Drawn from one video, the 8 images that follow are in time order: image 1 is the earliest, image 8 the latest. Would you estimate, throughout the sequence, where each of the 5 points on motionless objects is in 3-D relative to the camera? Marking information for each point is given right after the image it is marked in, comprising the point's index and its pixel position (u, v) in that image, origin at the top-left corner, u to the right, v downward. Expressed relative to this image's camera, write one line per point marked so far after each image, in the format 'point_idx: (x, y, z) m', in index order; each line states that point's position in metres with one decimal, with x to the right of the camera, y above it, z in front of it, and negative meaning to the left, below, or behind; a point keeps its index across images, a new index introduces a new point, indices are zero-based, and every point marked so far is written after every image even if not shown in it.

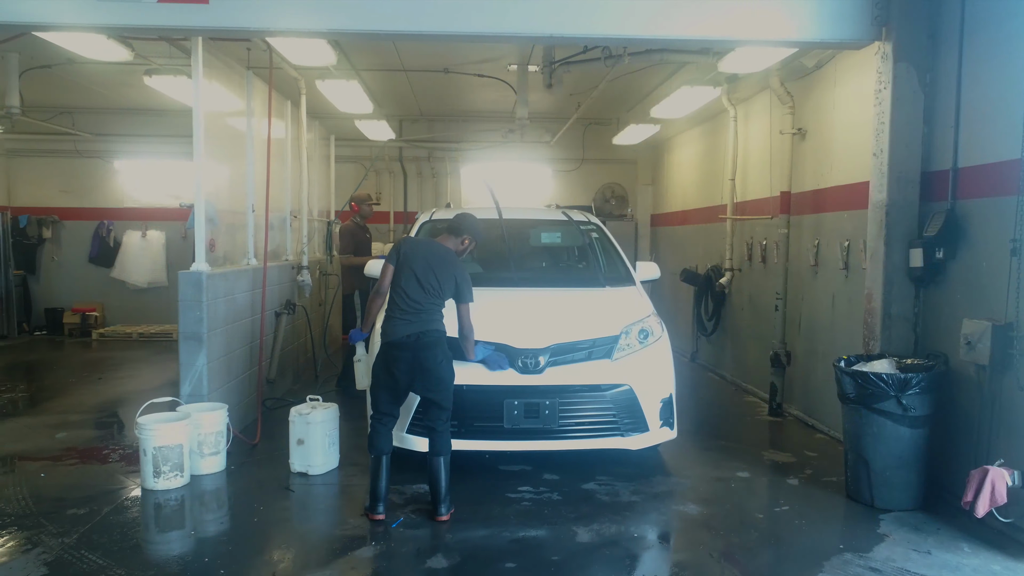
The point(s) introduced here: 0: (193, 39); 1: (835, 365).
0: (-1.8, +1.4, +4.5) m
1: (+1.7, -0.4, +3.9) m
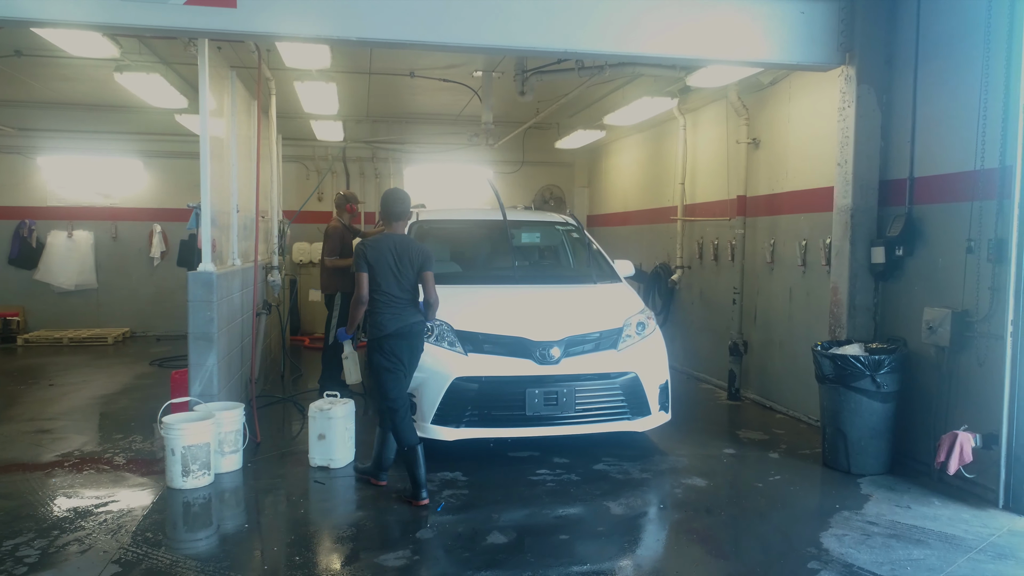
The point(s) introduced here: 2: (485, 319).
0: (-1.8, +1.4, +4.5) m
1: (+1.8, -0.3, +4.4) m
2: (-0.2, -0.2, +4.4) m
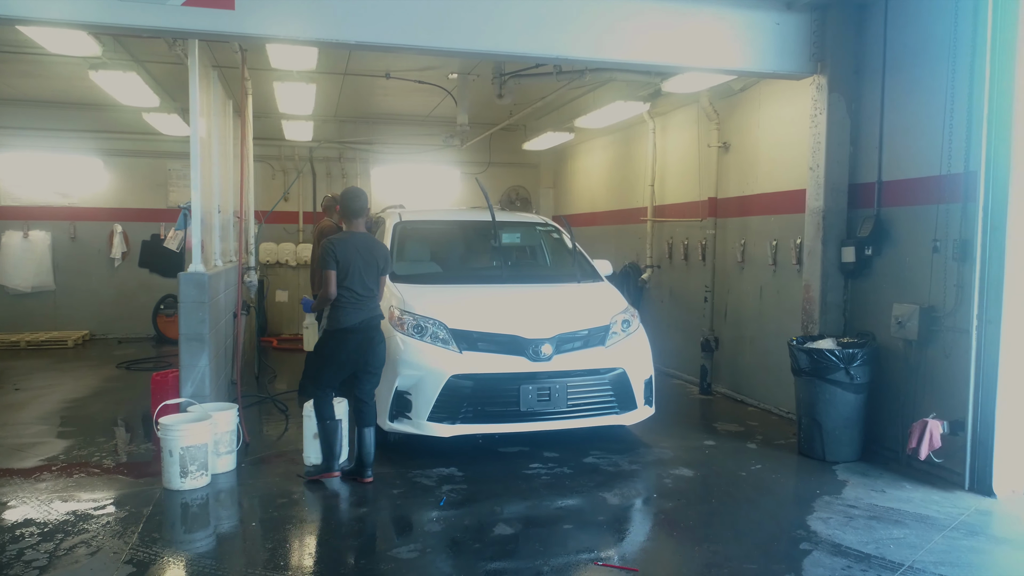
0: (-1.9, +1.4, +4.5) m
1: (+1.7, -0.3, +4.7) m
2: (-0.2, -0.2, +4.5) m
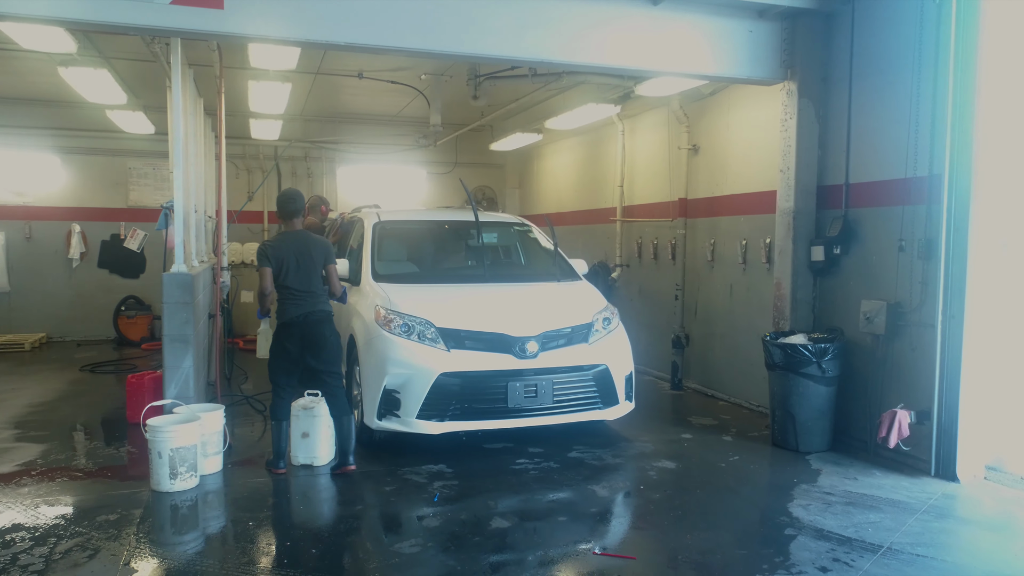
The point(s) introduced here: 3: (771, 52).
0: (-2.0, +1.4, +4.4) m
1: (+1.6, -0.3, +4.8) m
2: (-0.3, -0.2, +4.5) m
3: (+1.7, +1.6, +5.1) m
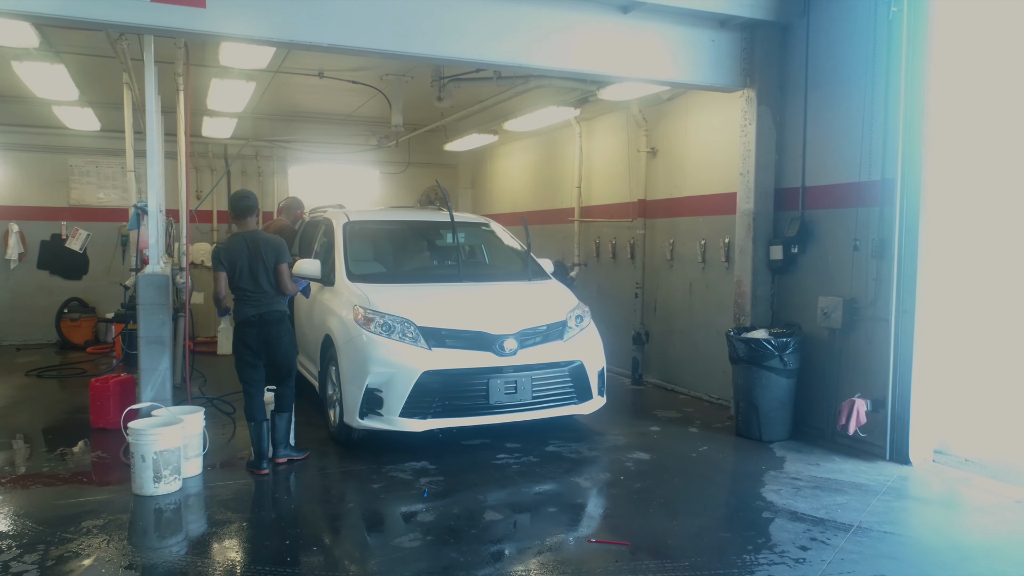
0: (-2.1, +1.4, +4.3) m
1: (+1.4, -0.3, +5.1) m
2: (-0.4, -0.2, +4.6) m
3: (+1.5, +1.6, +5.3) m
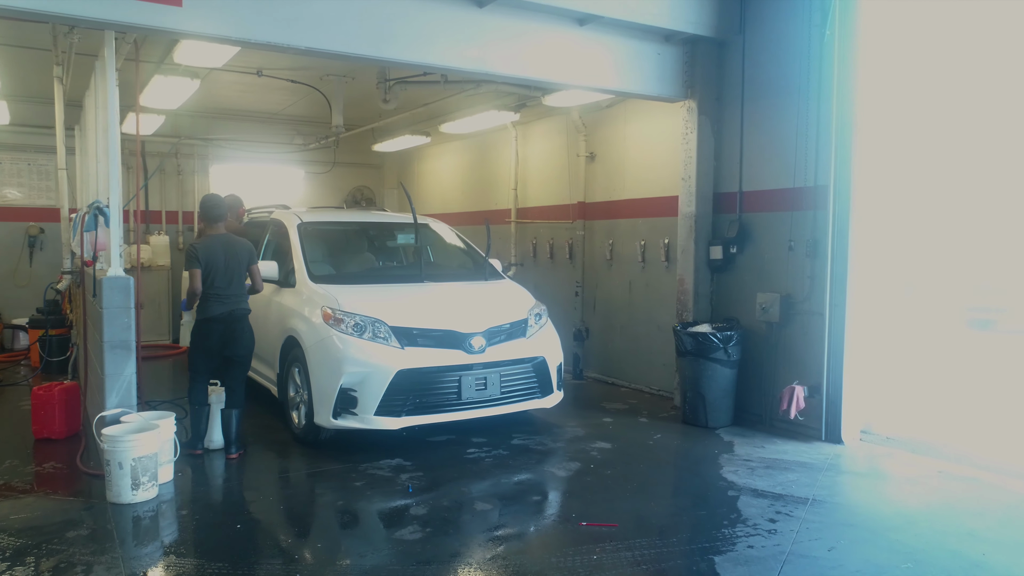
0: (-2.2, +1.4, +4.2) m
1: (+1.2, -0.3, +5.4) m
2: (-0.6, -0.2, +4.7) m
3: (+1.2, +1.6, +5.7) m
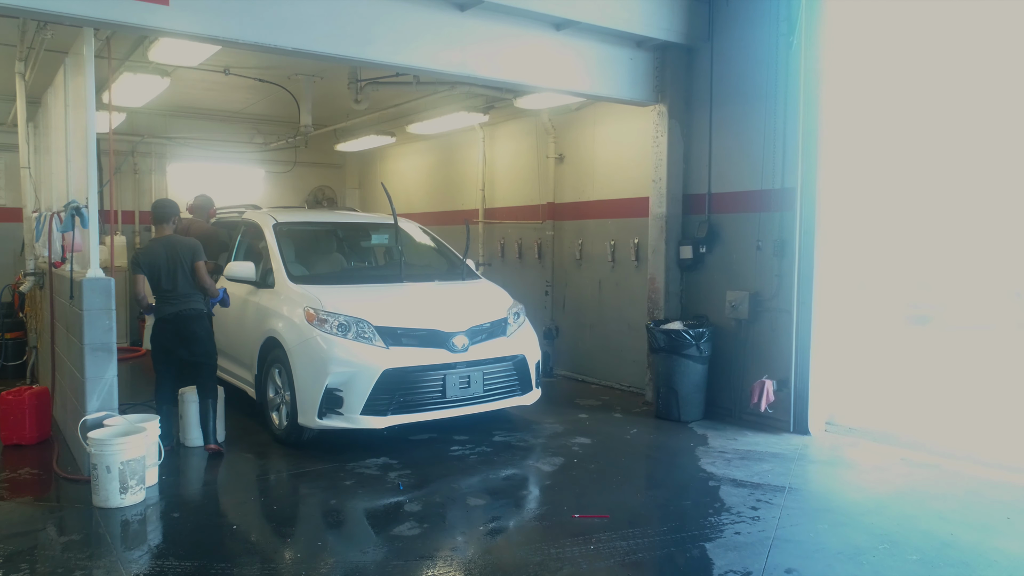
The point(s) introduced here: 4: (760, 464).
0: (-2.3, +1.4, +4.1) m
1: (+1.0, -0.3, +5.6) m
2: (-0.7, -0.2, +4.8) m
3: (+1.0, +1.6, +5.8) m
4: (+1.5, -1.0, +4.6) m
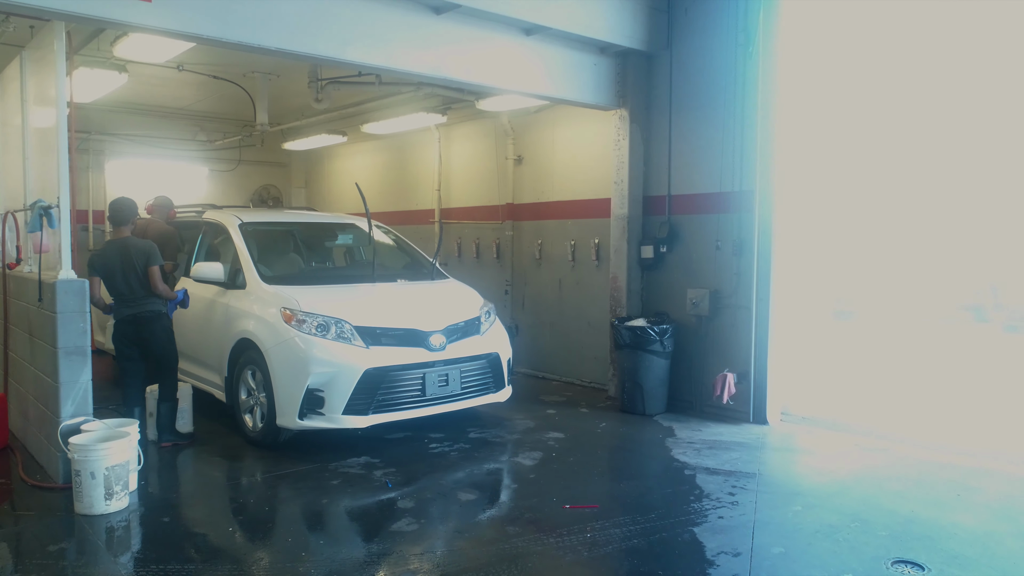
0: (-2.4, +1.4, +4.0) m
1: (+0.8, -0.3, +5.8) m
2: (-0.9, -0.2, +4.8) m
3: (+0.7, +1.6, +6.0) m
4: (+1.3, -1.0, +4.8) m
